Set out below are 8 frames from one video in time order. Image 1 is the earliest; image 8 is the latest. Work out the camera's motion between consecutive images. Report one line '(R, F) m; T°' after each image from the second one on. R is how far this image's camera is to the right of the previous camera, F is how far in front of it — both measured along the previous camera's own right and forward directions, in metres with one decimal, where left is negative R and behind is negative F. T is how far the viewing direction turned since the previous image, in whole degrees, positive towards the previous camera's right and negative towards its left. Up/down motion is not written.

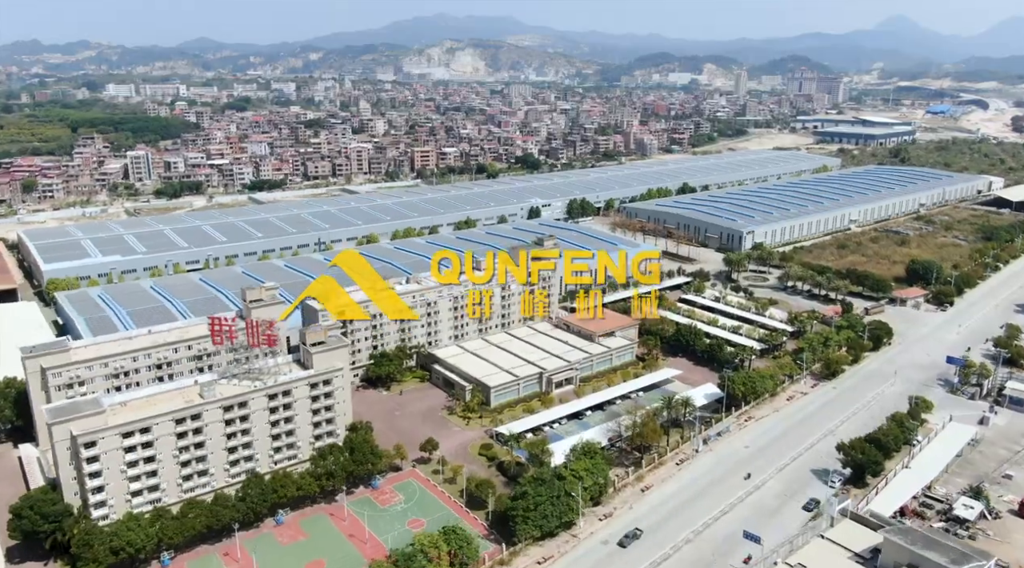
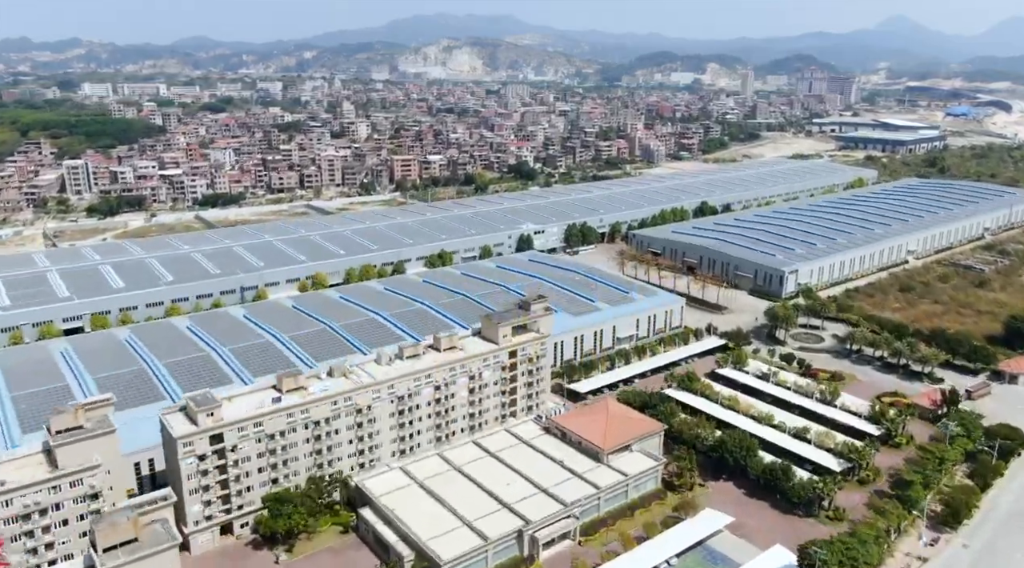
(+1.1, +13.0) m; 0°
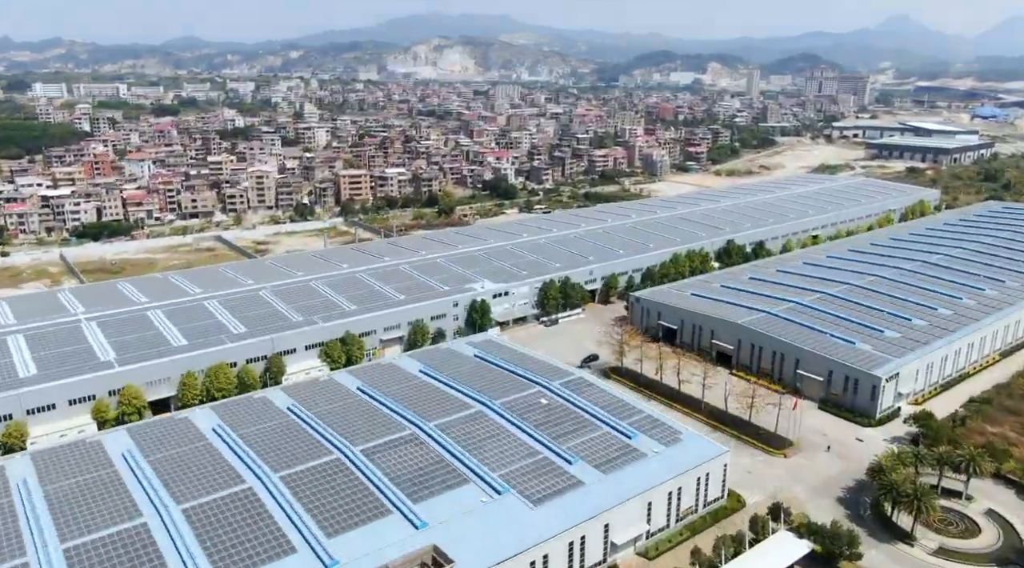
(+2.7, +19.2) m; 0°
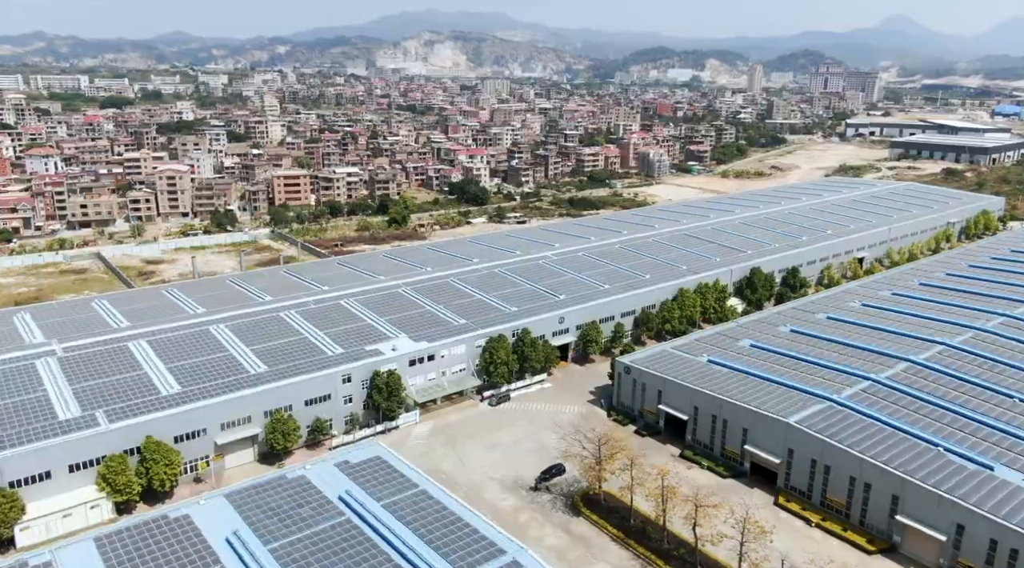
(+2.6, +14.5) m; 0°
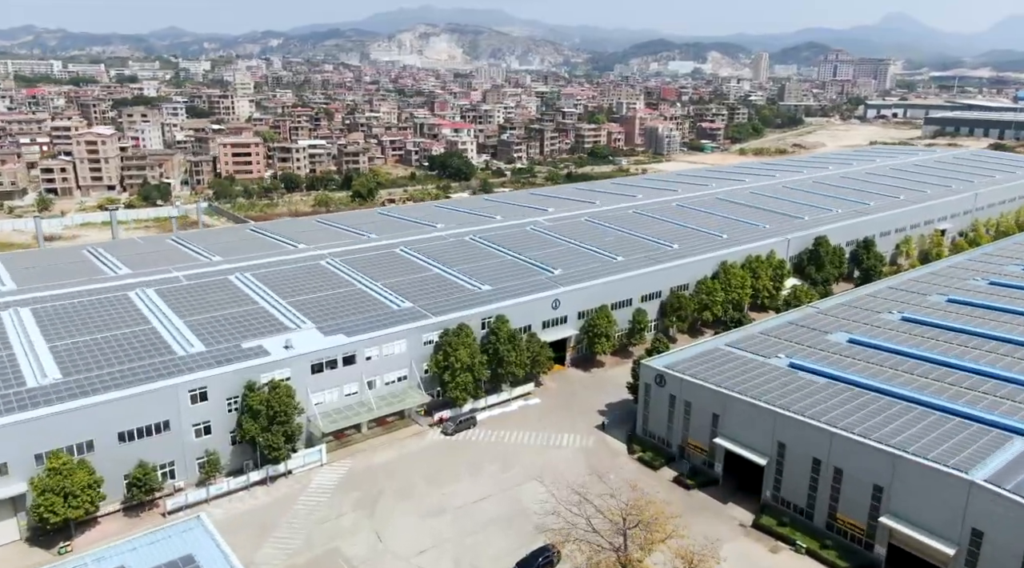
(+0.8, +10.8) m; 0°
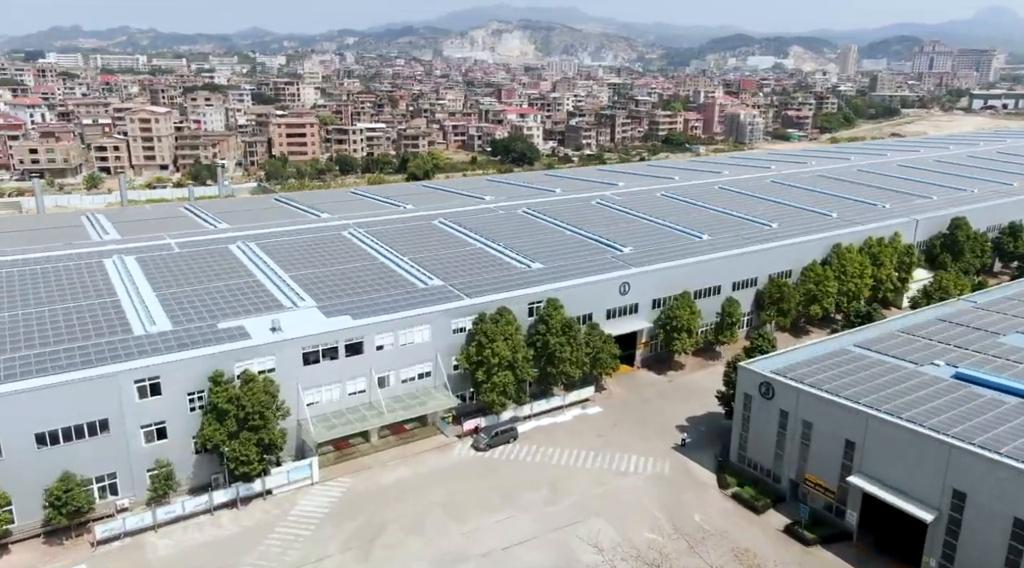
(+0.2, +4.5) m; -5°
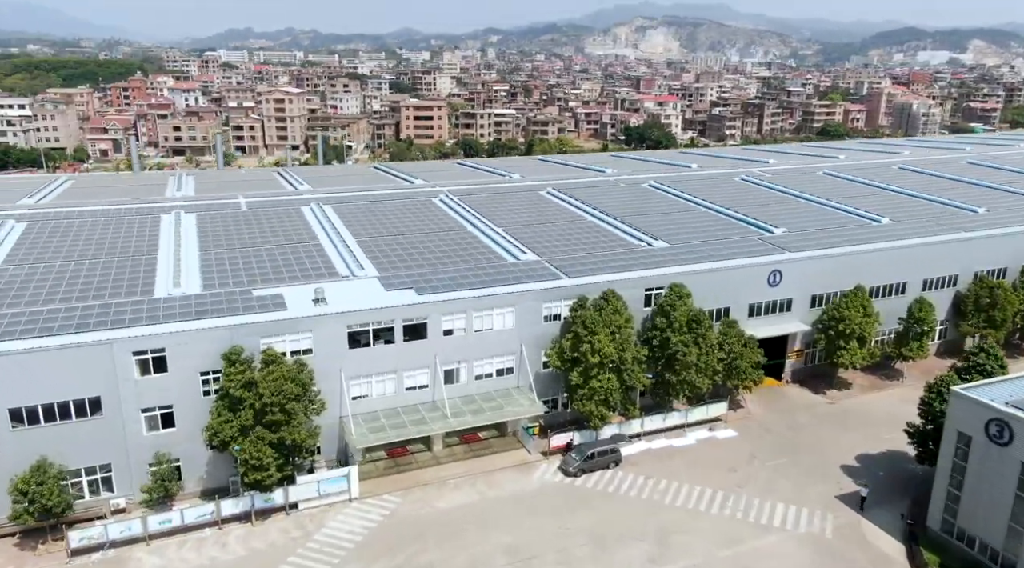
(+0.3, +3.5) m; -10°
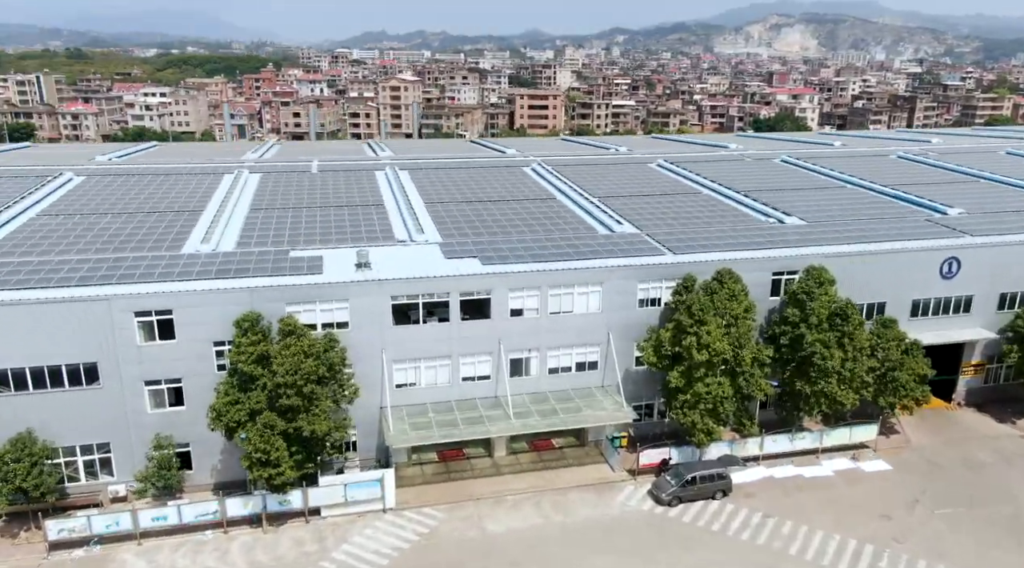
(+0.3, +2.3) m; -9°
